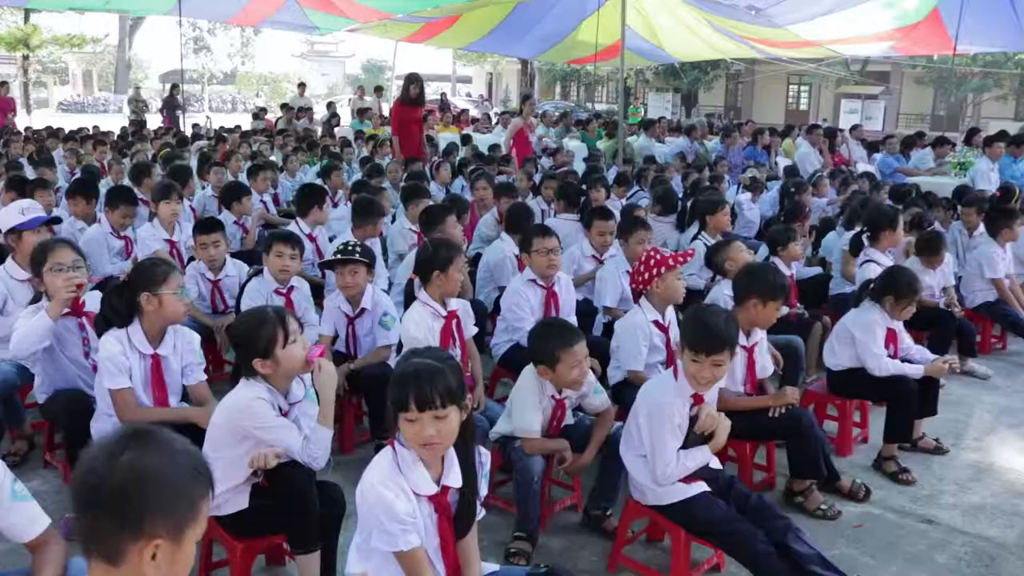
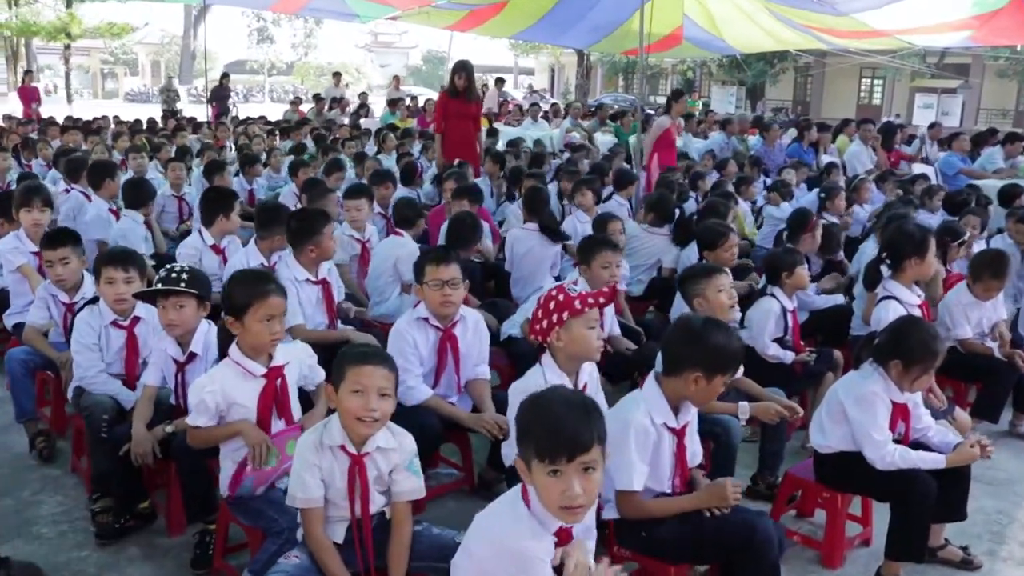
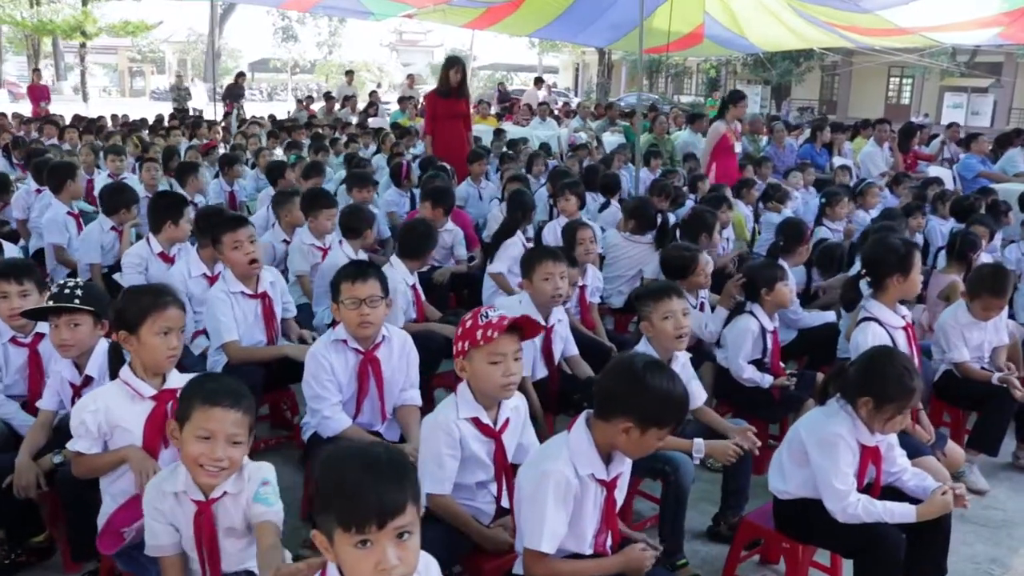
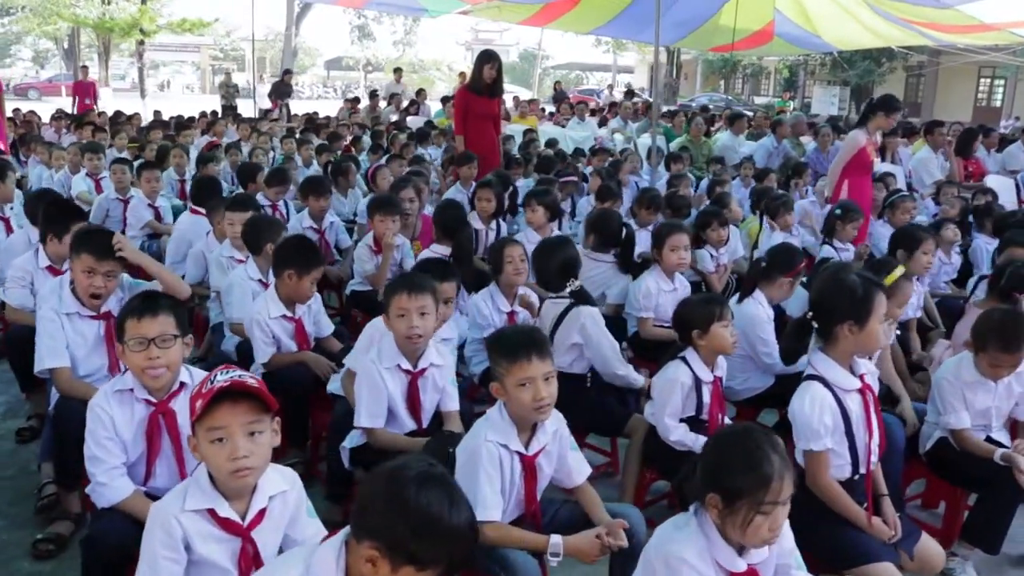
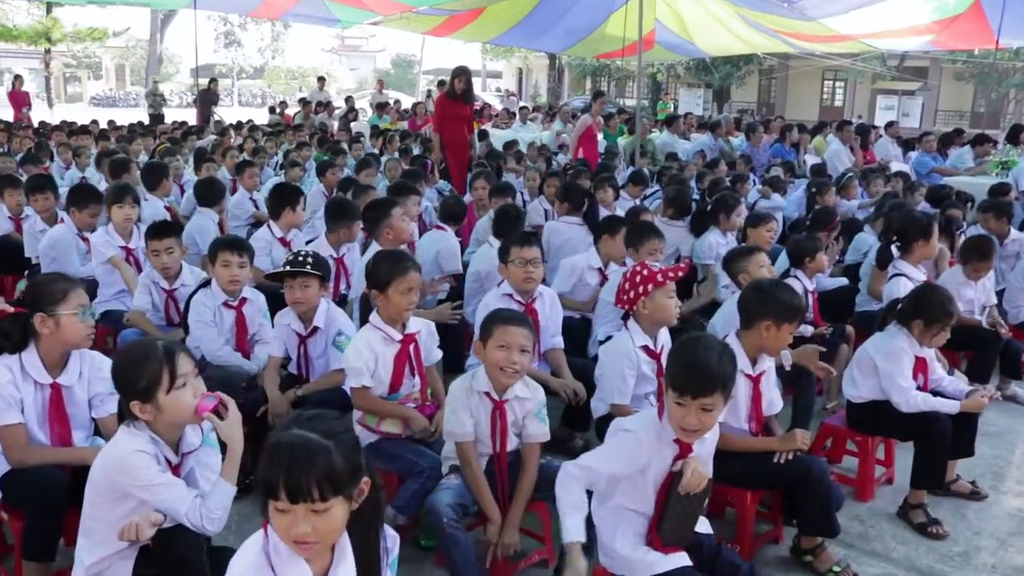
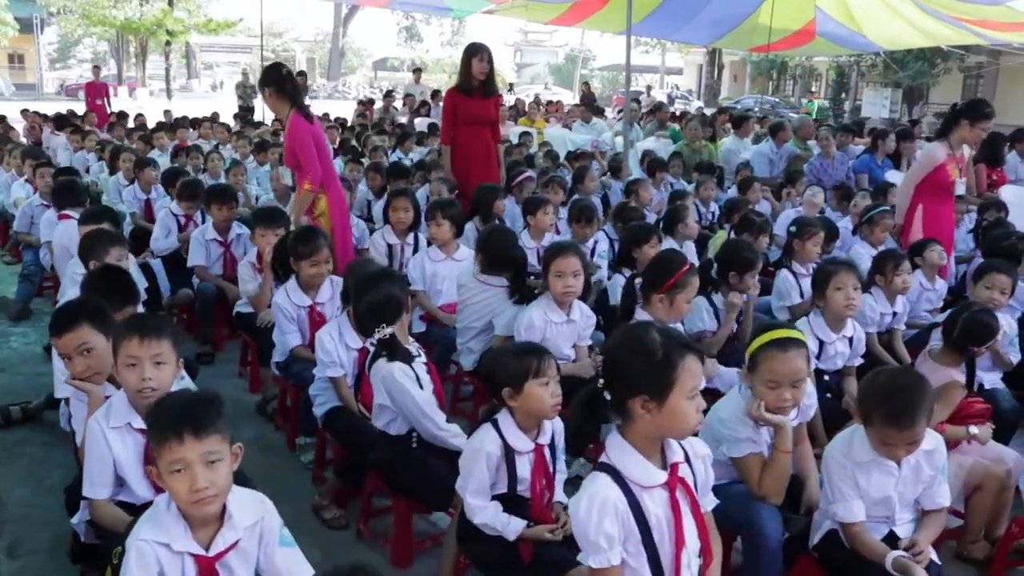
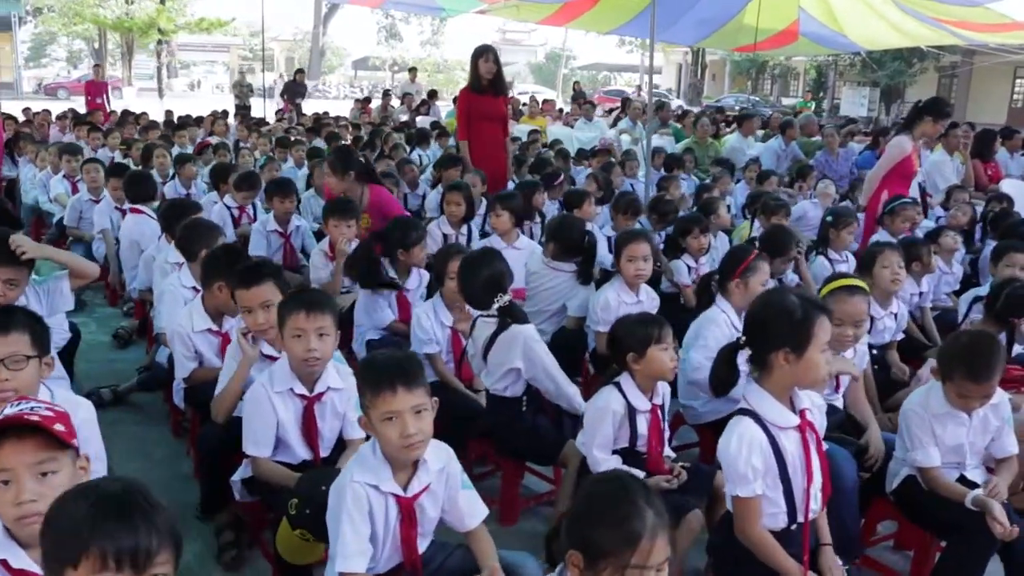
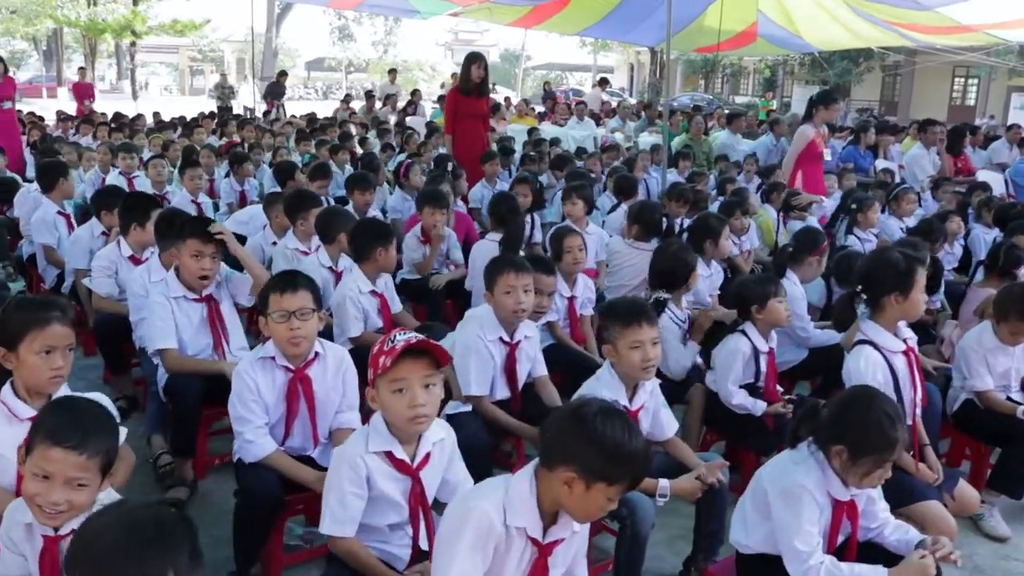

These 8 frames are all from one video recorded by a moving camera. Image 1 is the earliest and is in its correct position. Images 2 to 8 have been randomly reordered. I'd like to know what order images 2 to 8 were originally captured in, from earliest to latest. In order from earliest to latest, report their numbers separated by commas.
5, 2, 3, 8, 4, 7, 6
